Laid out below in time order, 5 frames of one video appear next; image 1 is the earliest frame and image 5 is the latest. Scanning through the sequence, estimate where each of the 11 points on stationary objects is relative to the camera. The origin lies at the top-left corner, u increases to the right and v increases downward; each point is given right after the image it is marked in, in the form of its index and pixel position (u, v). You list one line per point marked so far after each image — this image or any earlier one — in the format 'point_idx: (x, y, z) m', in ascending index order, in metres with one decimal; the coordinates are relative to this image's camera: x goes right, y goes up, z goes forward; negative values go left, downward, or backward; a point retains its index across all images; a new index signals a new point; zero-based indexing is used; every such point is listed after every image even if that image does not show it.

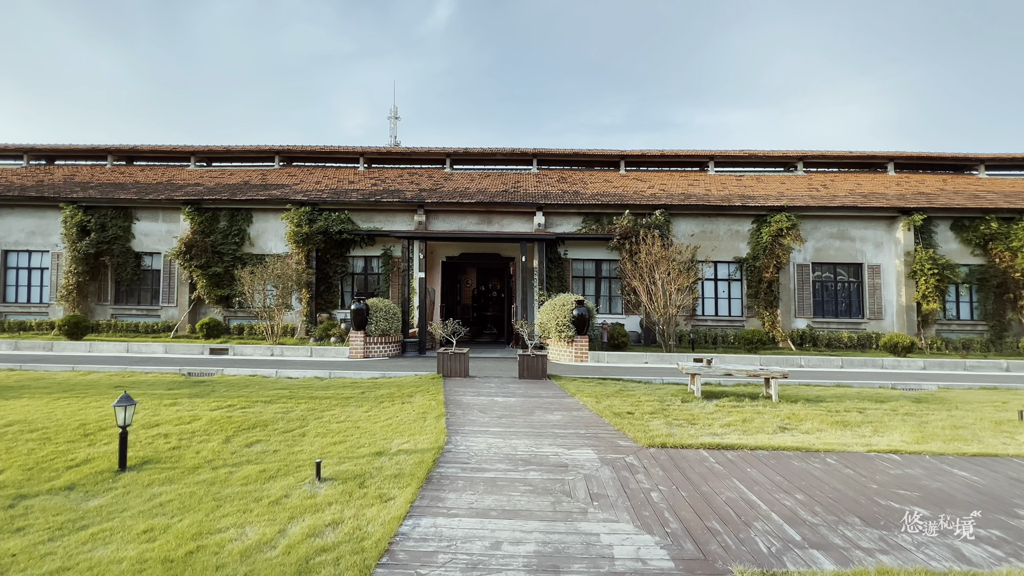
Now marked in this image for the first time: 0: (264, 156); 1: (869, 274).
0: (-9.1, +4.8, +18.7) m
1: (+9.2, +0.4, +13.1) m
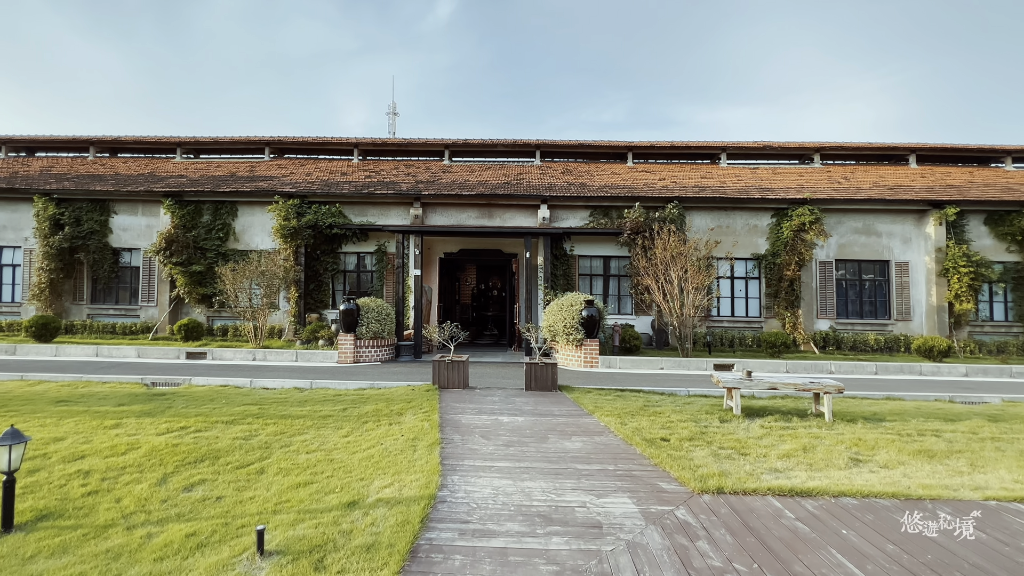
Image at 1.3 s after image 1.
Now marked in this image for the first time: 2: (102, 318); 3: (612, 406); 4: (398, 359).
0: (-9.0, +4.9, +17.8) m
1: (+9.3, +0.4, +12.3) m
2: (-11.2, -0.8, +13.9) m
3: (+1.1, -1.2, +5.3) m
4: (-2.4, -1.5, +10.5) m
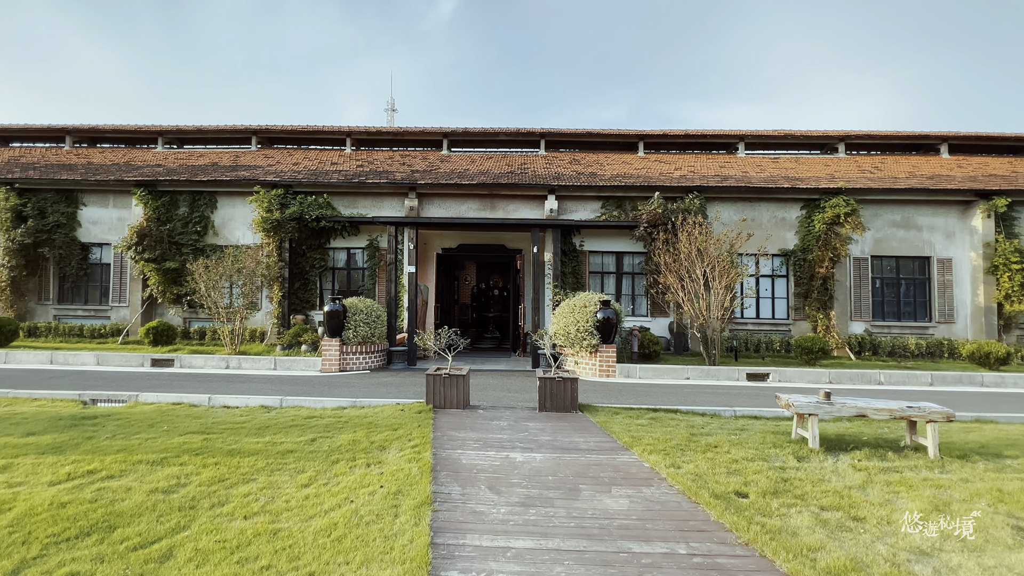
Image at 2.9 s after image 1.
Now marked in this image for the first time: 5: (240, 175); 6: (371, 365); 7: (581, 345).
0: (-9.0, +4.9, +16.6) m
1: (+9.4, +0.4, +11.2) m
2: (-11.1, -0.8, +12.7) m
3: (+1.2, -1.2, +4.2) m
4: (-2.3, -1.5, +9.4) m
5: (-6.7, +2.8, +12.5) m
6: (-2.5, -1.4, +9.1) m
7: (+1.2, -1.0, +8.5) m
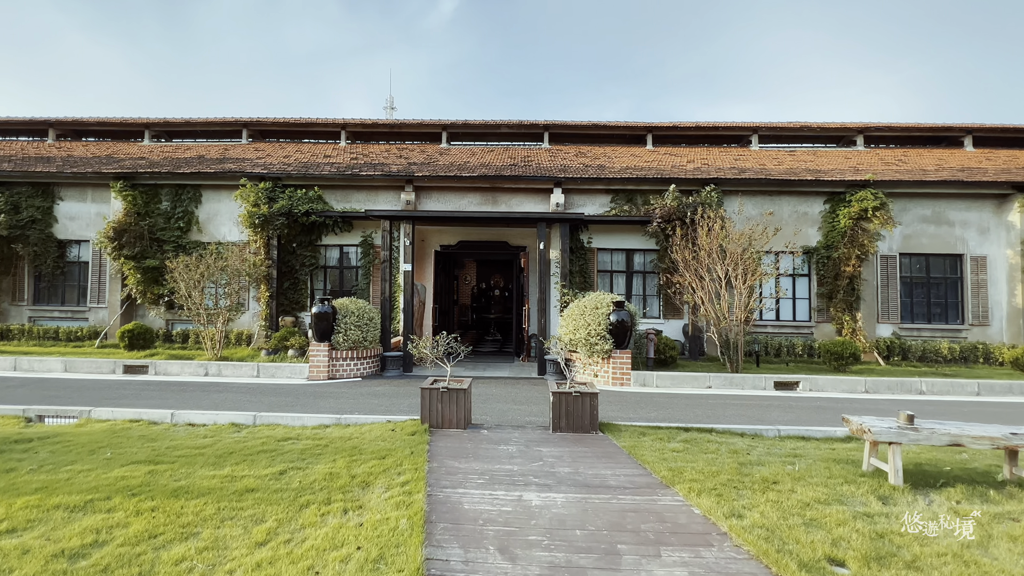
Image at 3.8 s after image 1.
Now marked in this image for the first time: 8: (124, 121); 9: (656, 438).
0: (-8.9, +4.9, +15.9) m
1: (+9.5, +0.4, +10.5) m
2: (-11.1, -0.8, +12.0) m
3: (+1.2, -1.2, +3.5) m
4: (-2.2, -1.5, +8.6) m
5: (-6.6, +2.8, +11.7) m
6: (-2.5, -1.4, +8.3) m
7: (+1.2, -1.0, +7.7) m
8: (-12.2, +5.2, +15.9) m
9: (+1.2, -1.3, +4.3) m
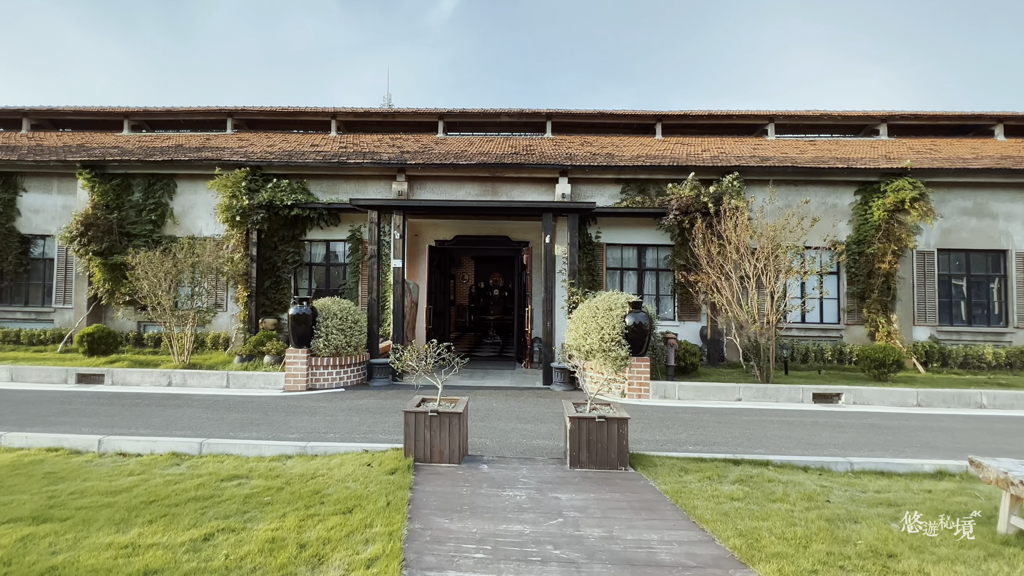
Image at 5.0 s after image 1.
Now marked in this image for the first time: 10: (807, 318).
0: (-8.9, +5.0, +14.9) m
1: (+9.5, +0.4, +9.6) m
2: (-11.0, -0.8, +11.0) m
3: (+1.3, -1.2, +2.5) m
4: (-2.2, -1.4, +7.7) m
5: (-6.6, +2.8, +10.8) m
6: (-2.4, -1.4, +7.4) m
7: (+1.3, -0.9, +6.8) m
8: (-12.2, +5.3, +14.9) m
9: (+1.3, -1.2, +3.3) m
10: (+5.7, -0.6, +9.8) m
